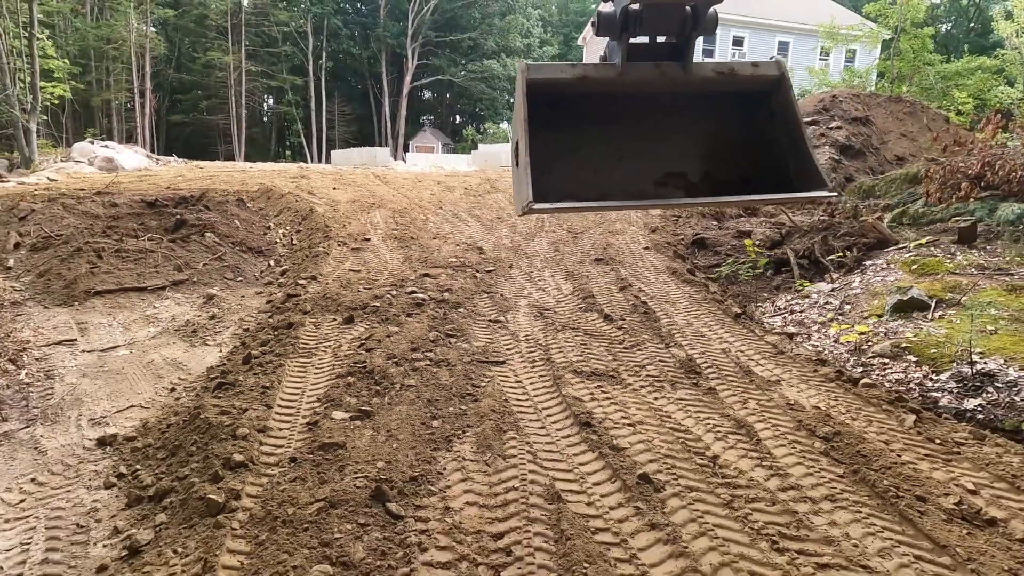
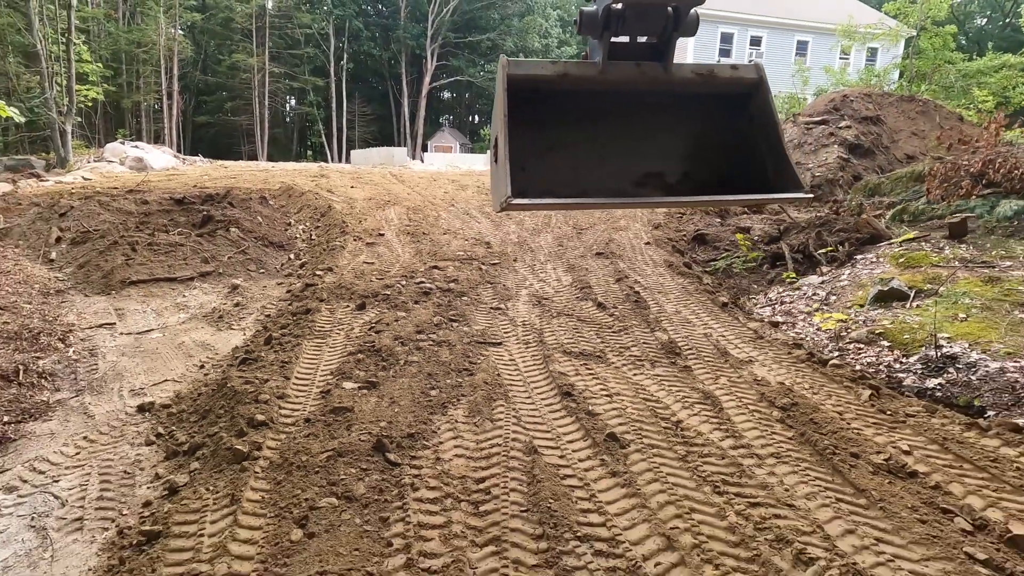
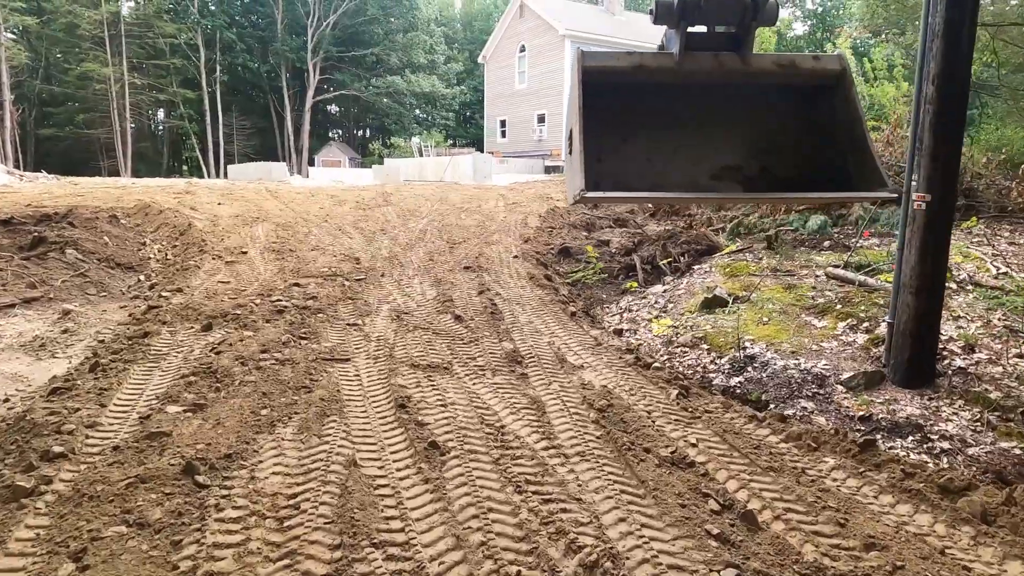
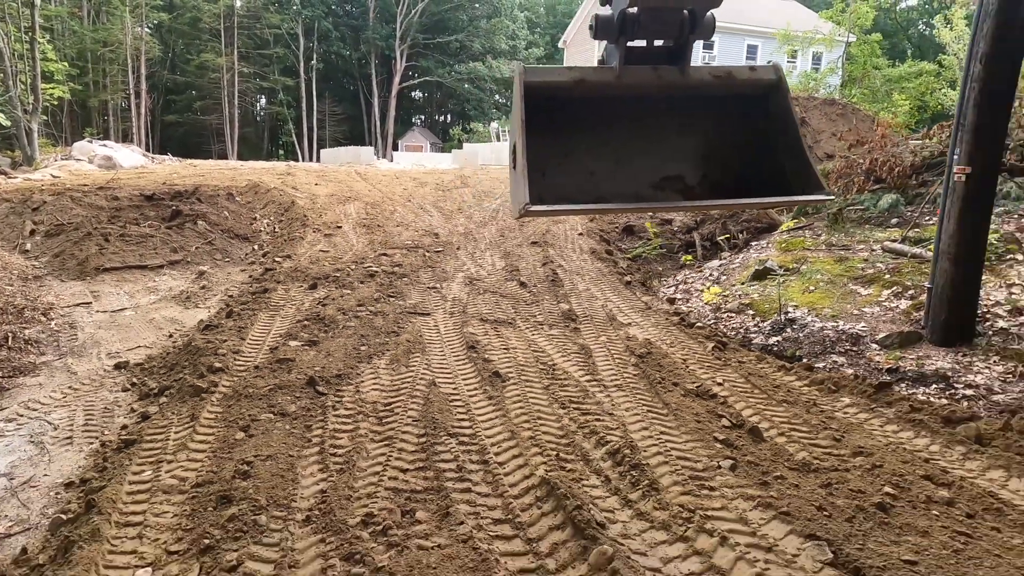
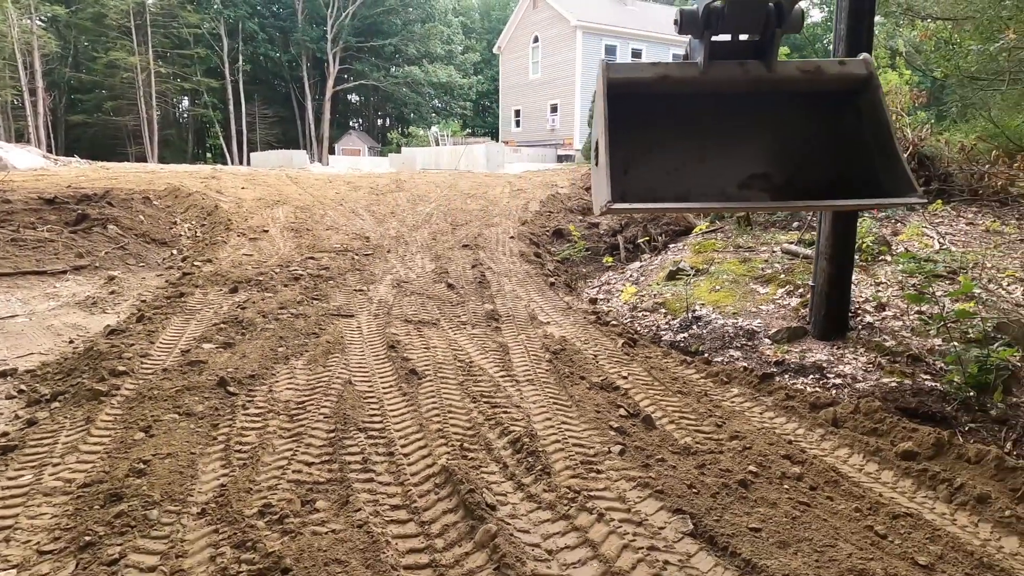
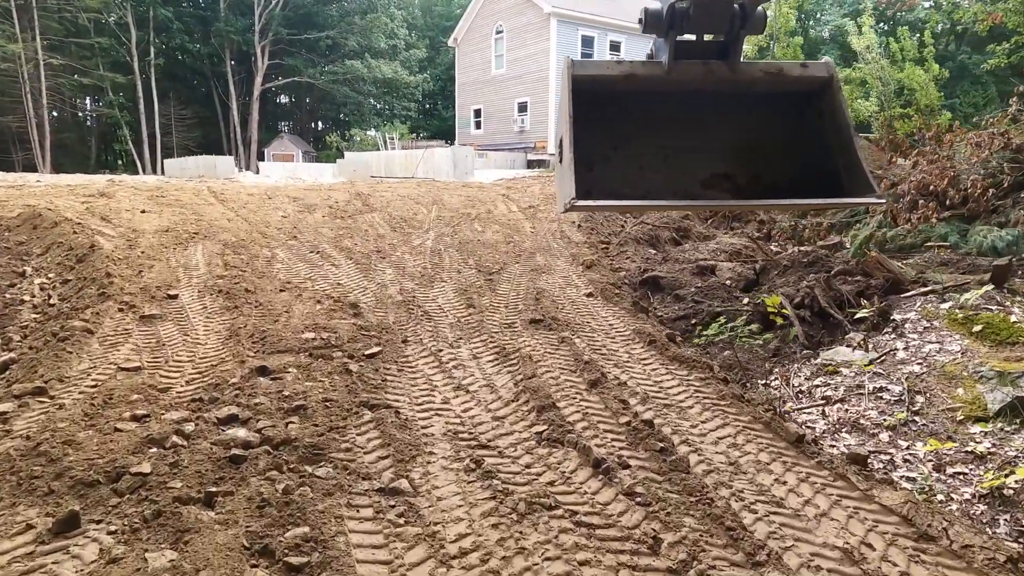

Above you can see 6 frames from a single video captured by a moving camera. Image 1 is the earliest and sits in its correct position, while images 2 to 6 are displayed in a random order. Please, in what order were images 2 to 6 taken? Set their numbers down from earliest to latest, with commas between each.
2, 4, 5, 3, 6
